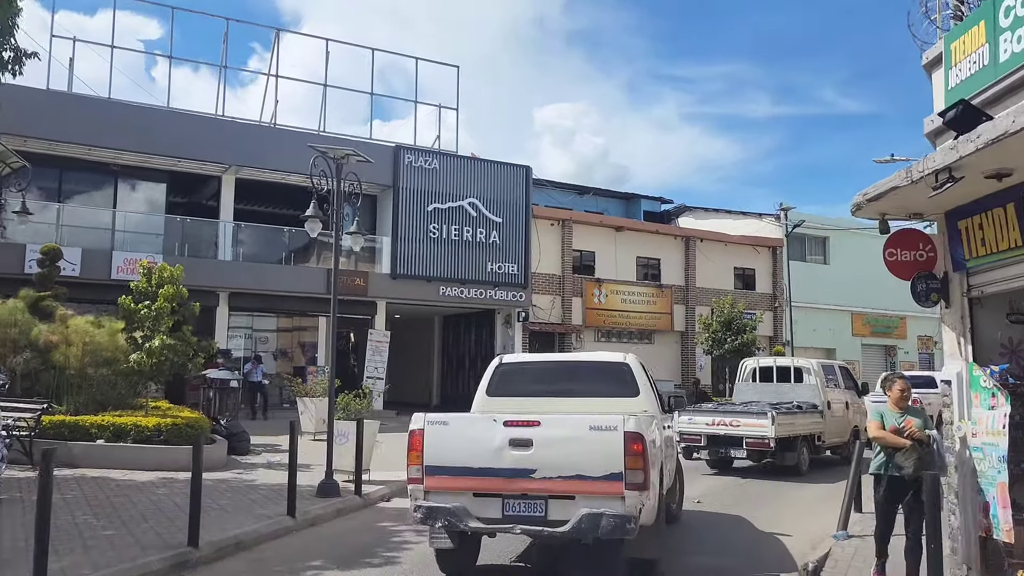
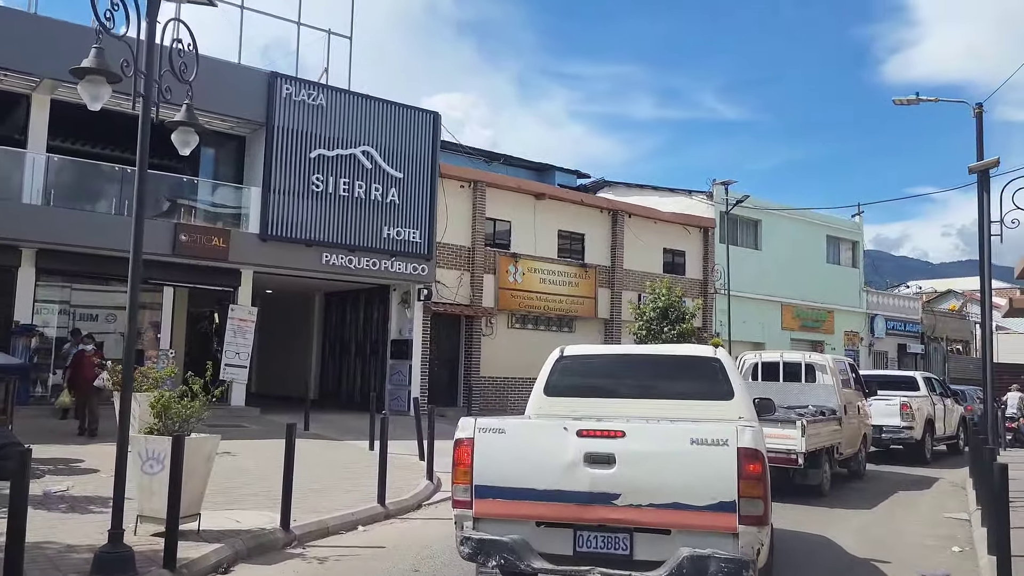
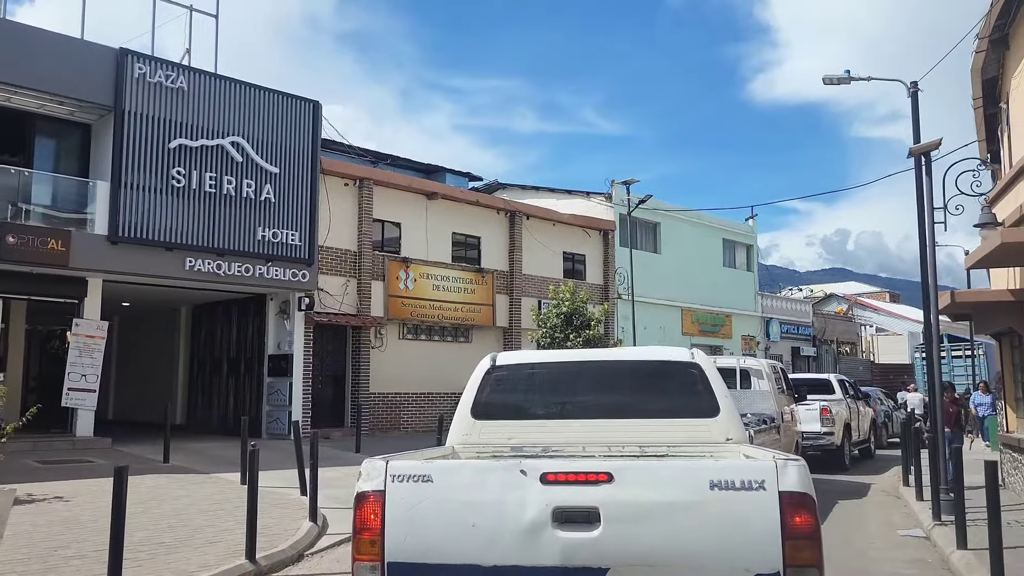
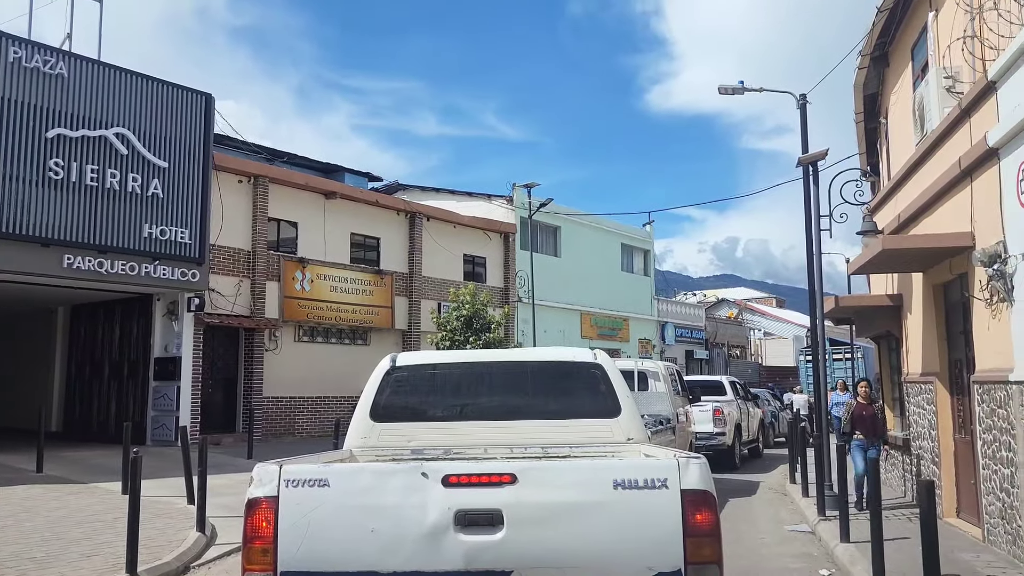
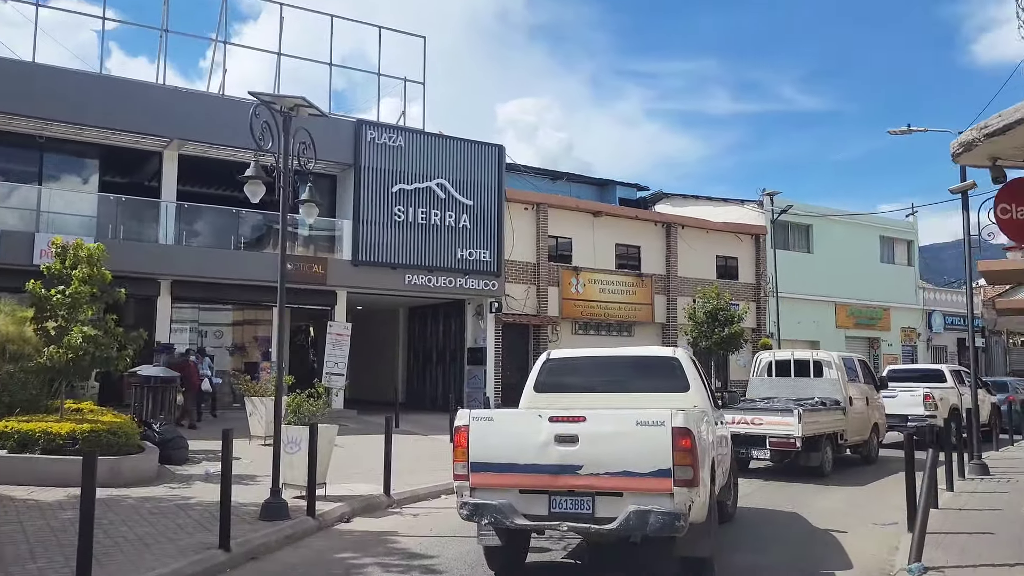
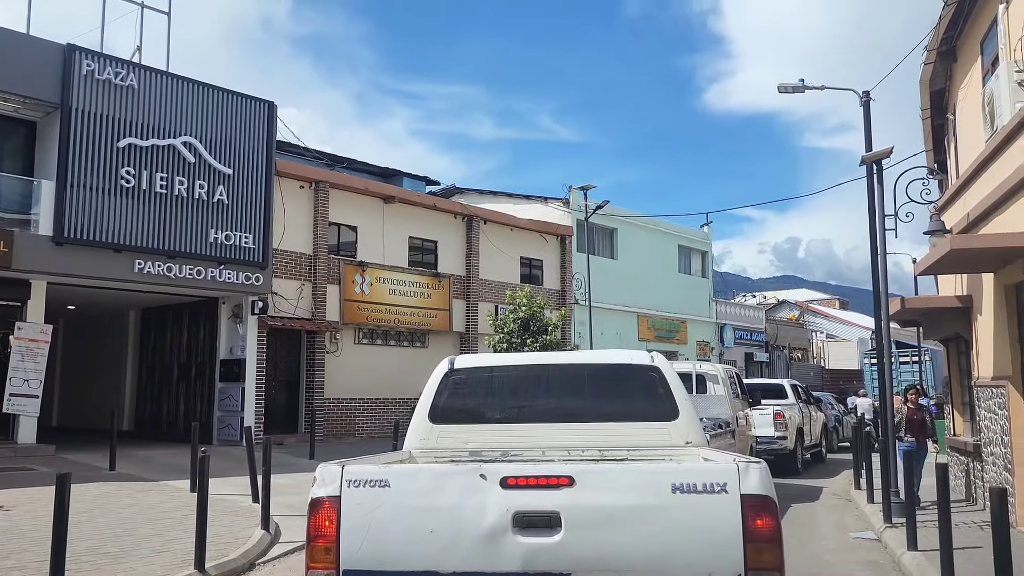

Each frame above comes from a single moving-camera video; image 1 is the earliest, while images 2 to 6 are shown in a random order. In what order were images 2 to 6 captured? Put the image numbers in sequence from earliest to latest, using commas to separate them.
5, 2, 3, 6, 4
